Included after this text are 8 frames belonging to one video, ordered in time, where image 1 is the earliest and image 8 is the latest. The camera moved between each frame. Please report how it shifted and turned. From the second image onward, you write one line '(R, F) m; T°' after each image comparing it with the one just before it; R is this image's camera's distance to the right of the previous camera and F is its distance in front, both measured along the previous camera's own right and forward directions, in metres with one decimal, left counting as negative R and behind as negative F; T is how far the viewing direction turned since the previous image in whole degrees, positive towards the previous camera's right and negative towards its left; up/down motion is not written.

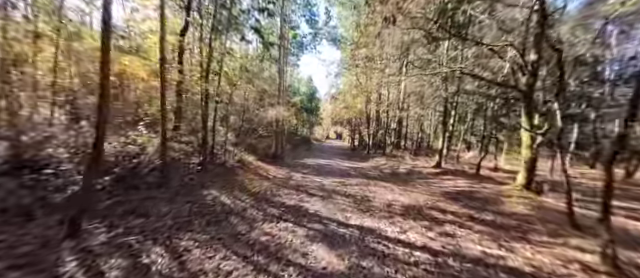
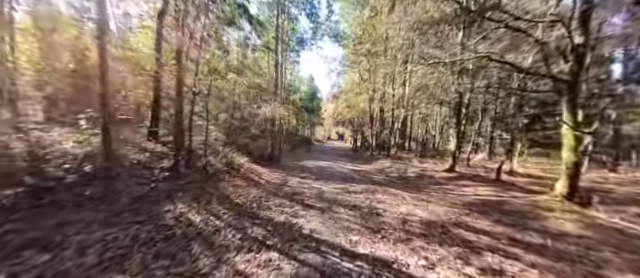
(+0.1, +1.5) m; 0°
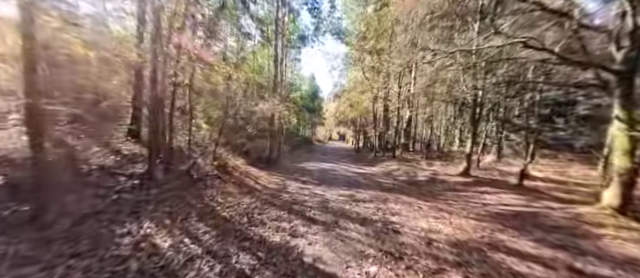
(-0.1, +1.1) m; 0°
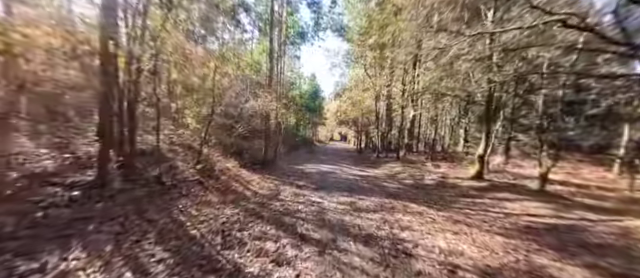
(+0.2, +1.1) m; 0°
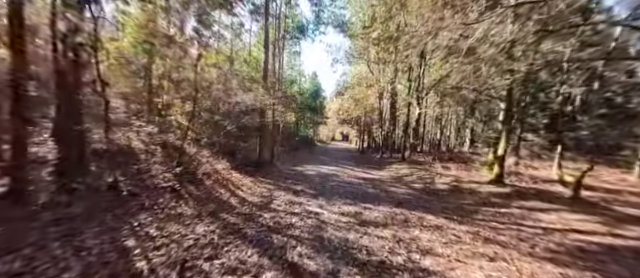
(+0.1, +1.2) m; 0°
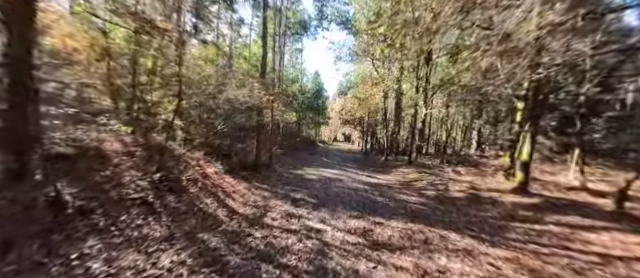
(0.0, +1.1) m; 0°
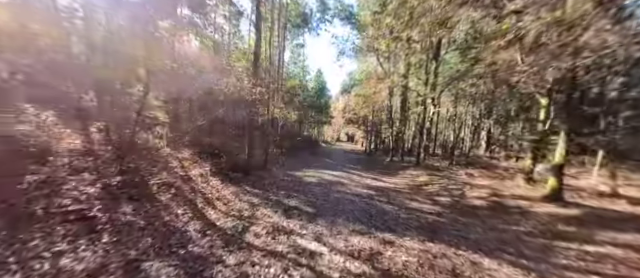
(+0.2, +1.2) m; -1°
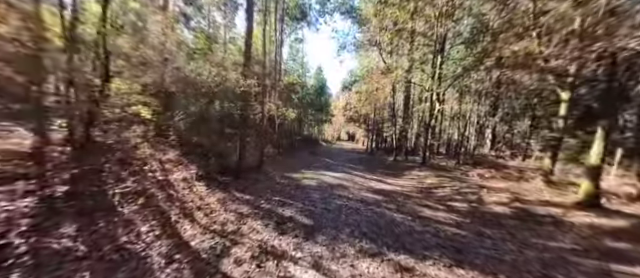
(0.0, +1.1) m; 0°
